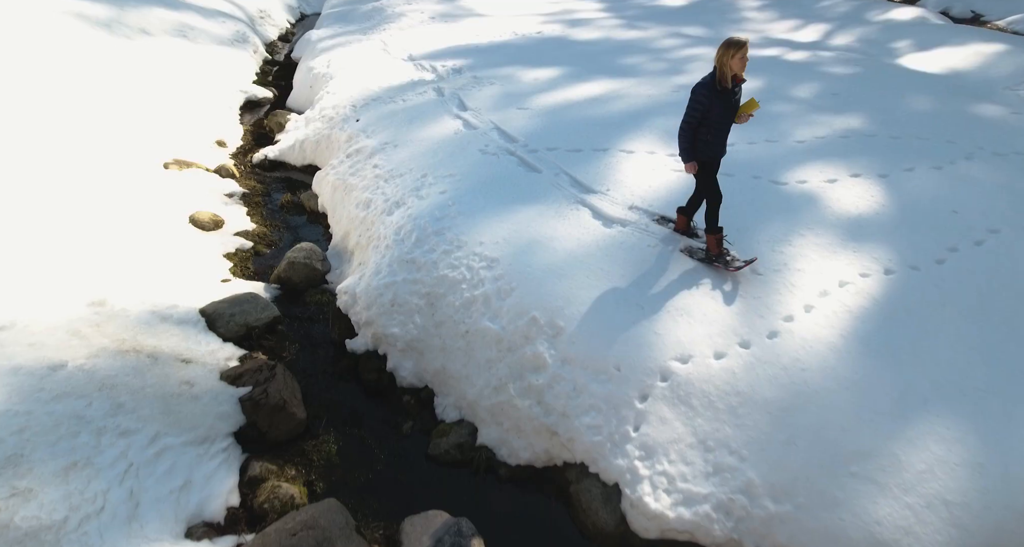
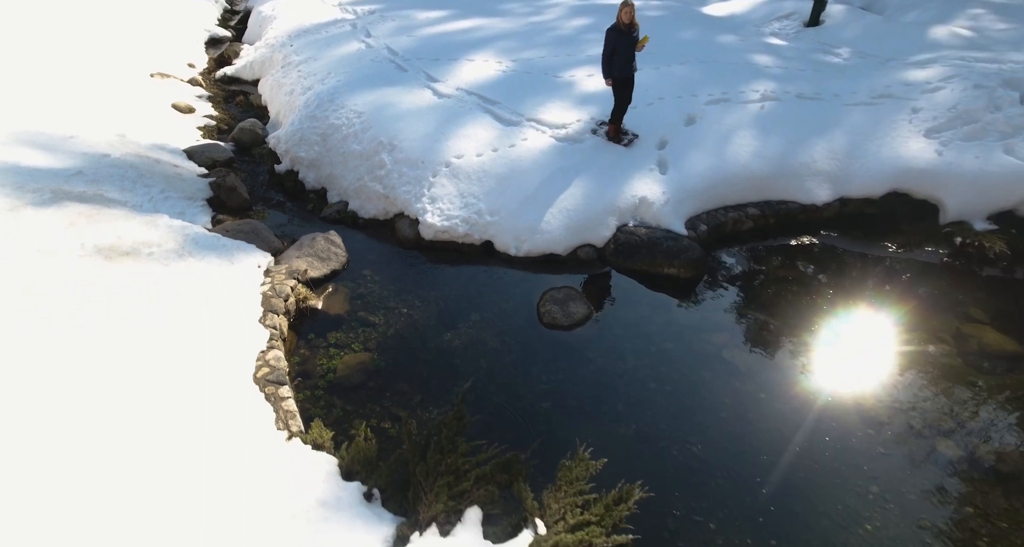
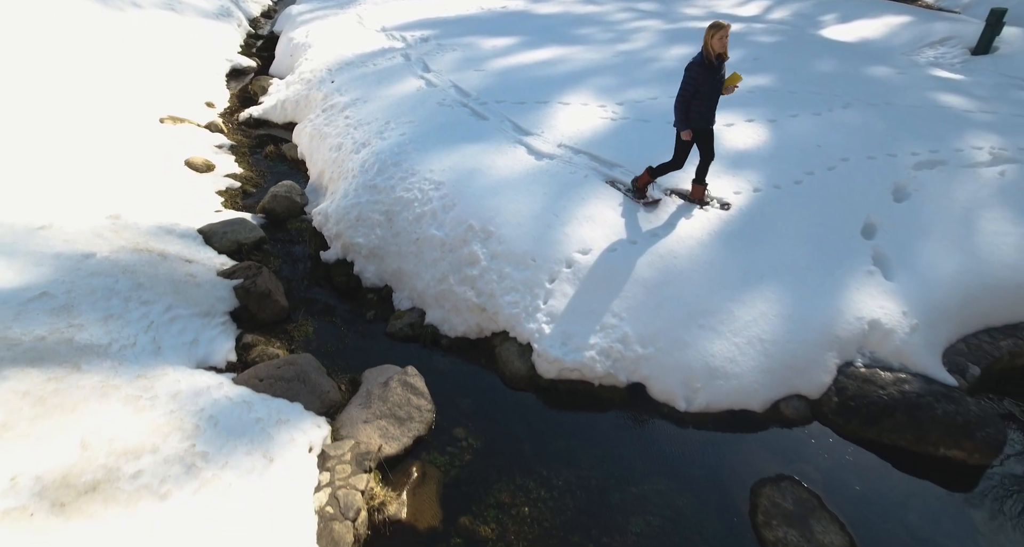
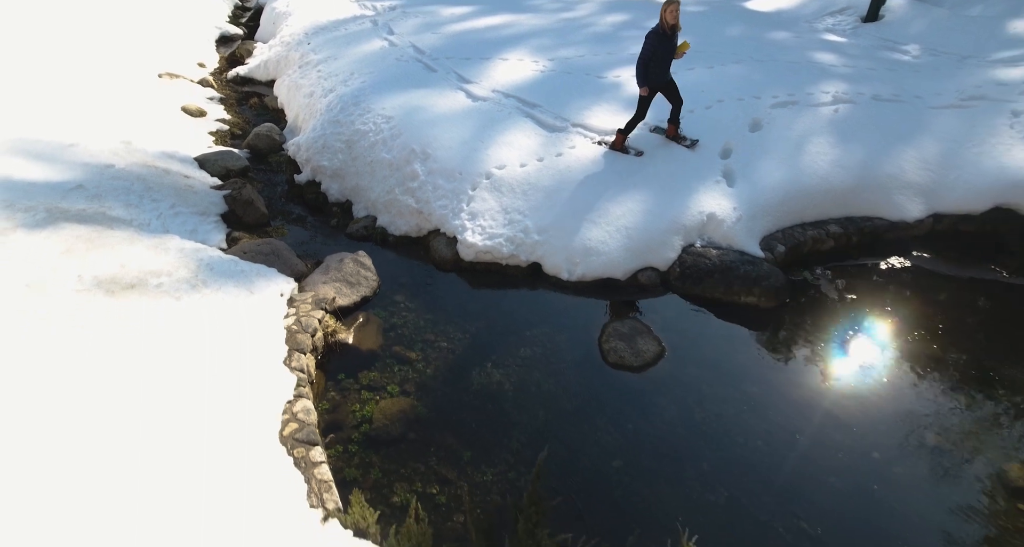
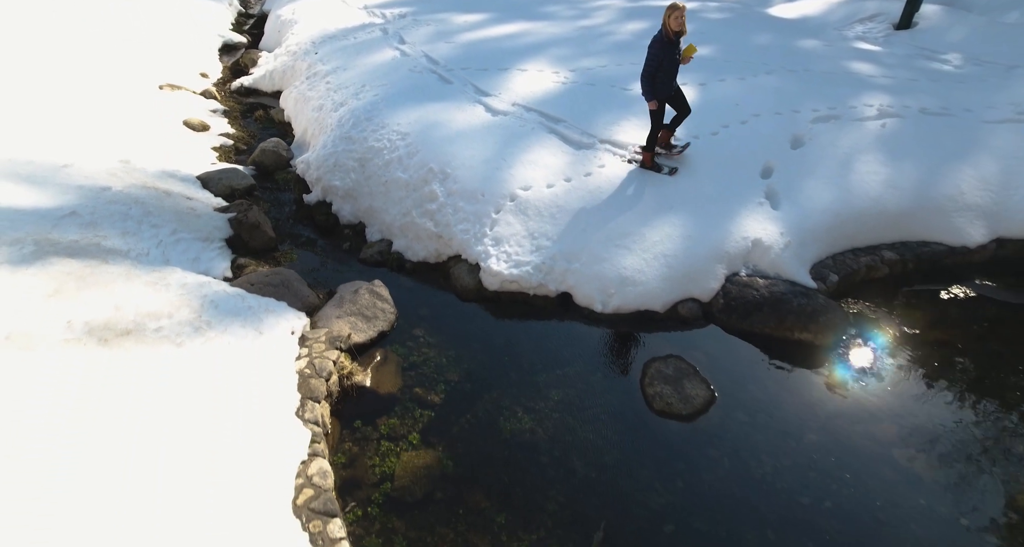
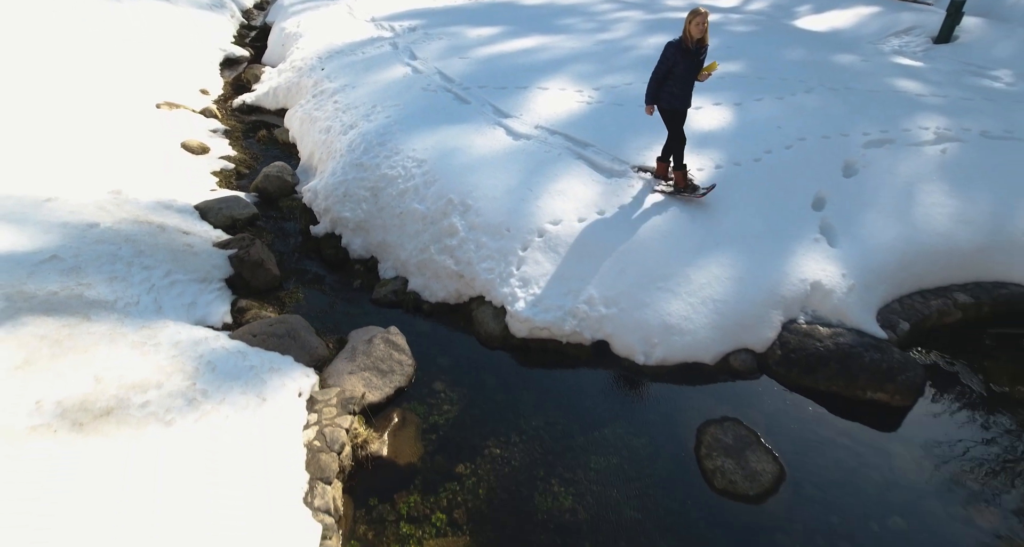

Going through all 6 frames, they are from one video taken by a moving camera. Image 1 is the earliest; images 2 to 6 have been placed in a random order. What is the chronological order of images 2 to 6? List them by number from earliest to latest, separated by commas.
3, 6, 5, 4, 2
